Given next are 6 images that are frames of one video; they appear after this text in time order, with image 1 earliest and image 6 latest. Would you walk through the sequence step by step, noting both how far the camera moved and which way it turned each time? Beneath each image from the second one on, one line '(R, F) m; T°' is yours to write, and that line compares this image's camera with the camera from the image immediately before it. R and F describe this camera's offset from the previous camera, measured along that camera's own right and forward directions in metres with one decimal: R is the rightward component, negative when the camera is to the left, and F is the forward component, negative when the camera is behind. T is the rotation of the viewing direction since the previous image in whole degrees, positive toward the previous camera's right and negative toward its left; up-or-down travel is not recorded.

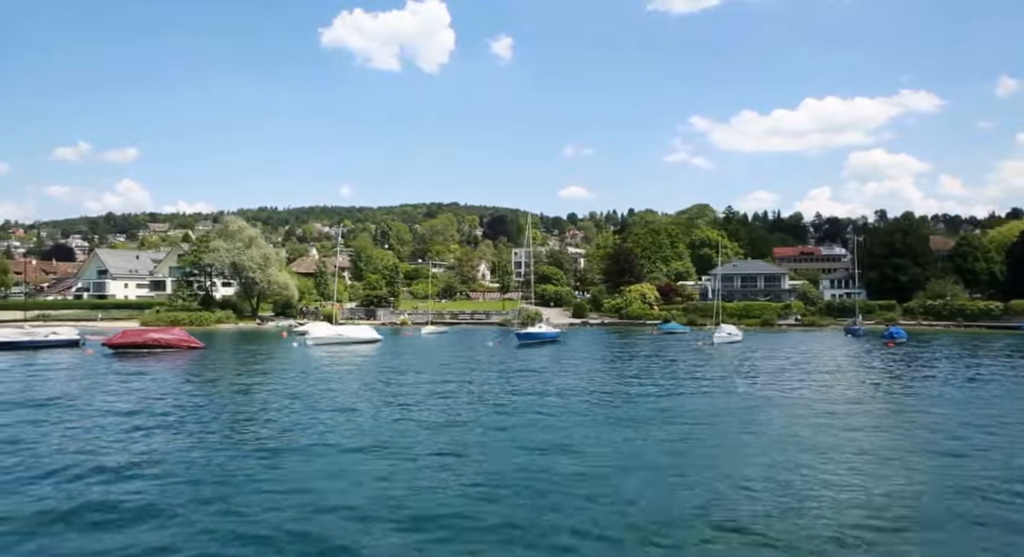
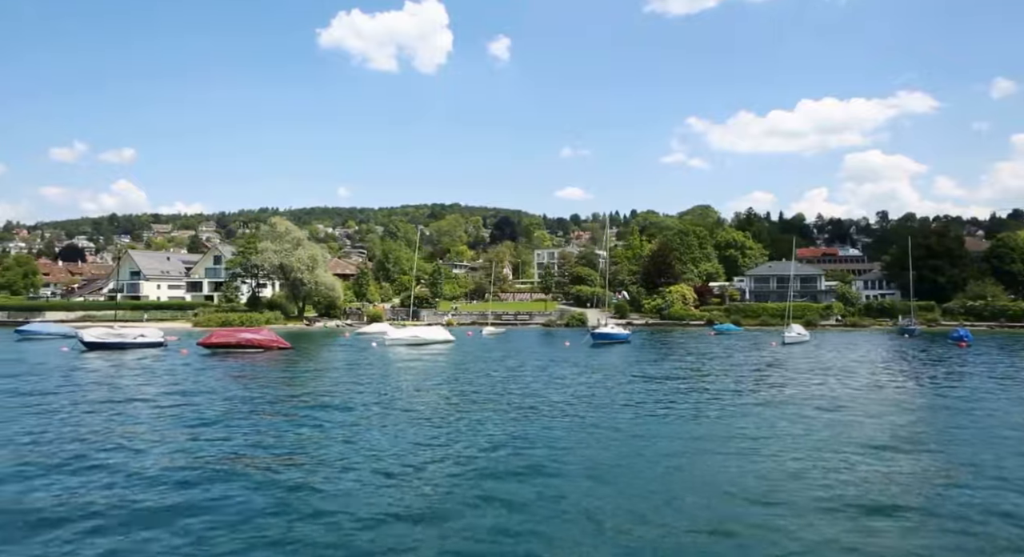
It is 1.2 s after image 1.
(-4.5, -0.8) m; 0°
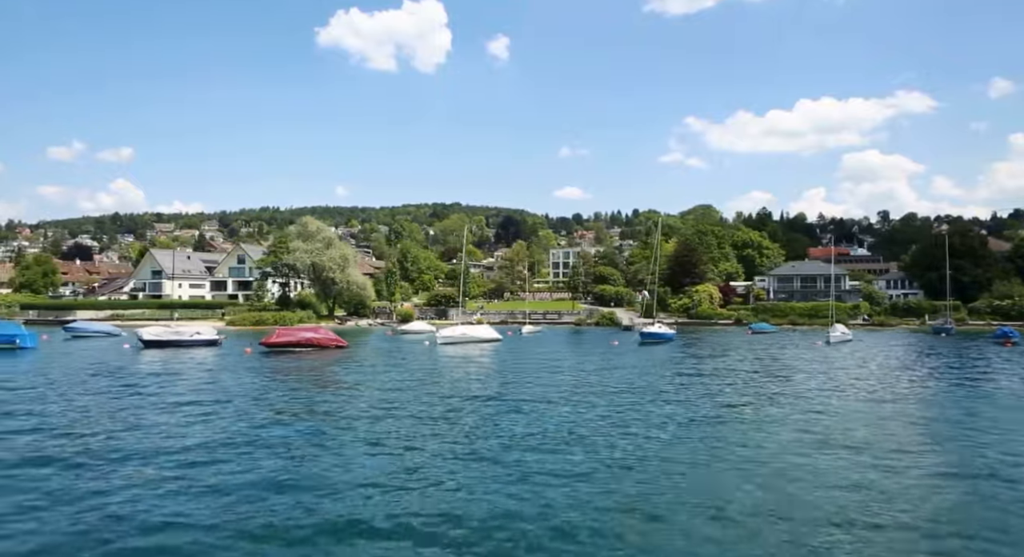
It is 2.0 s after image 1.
(-3.0, -0.5) m; 0°
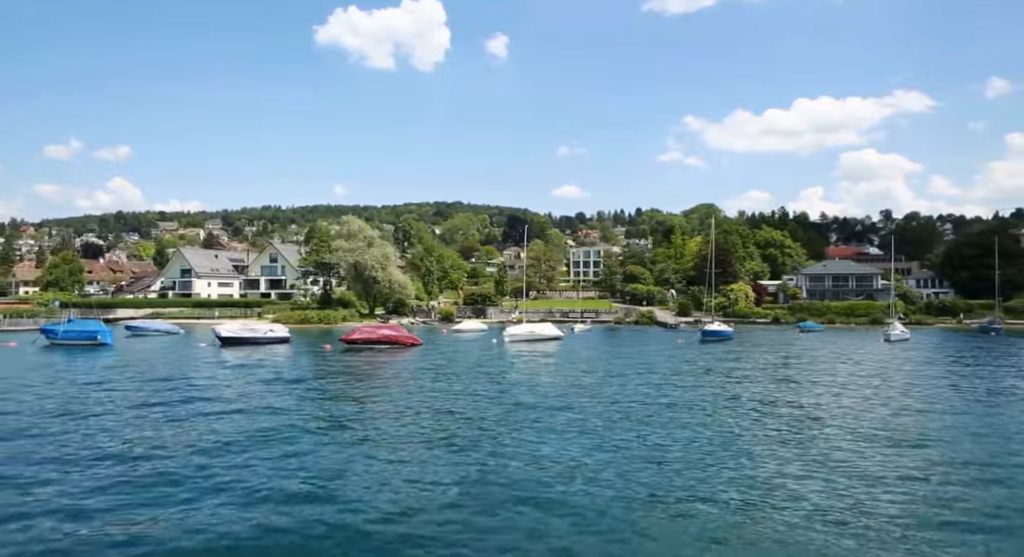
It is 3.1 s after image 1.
(-4.0, -0.7) m; 0°
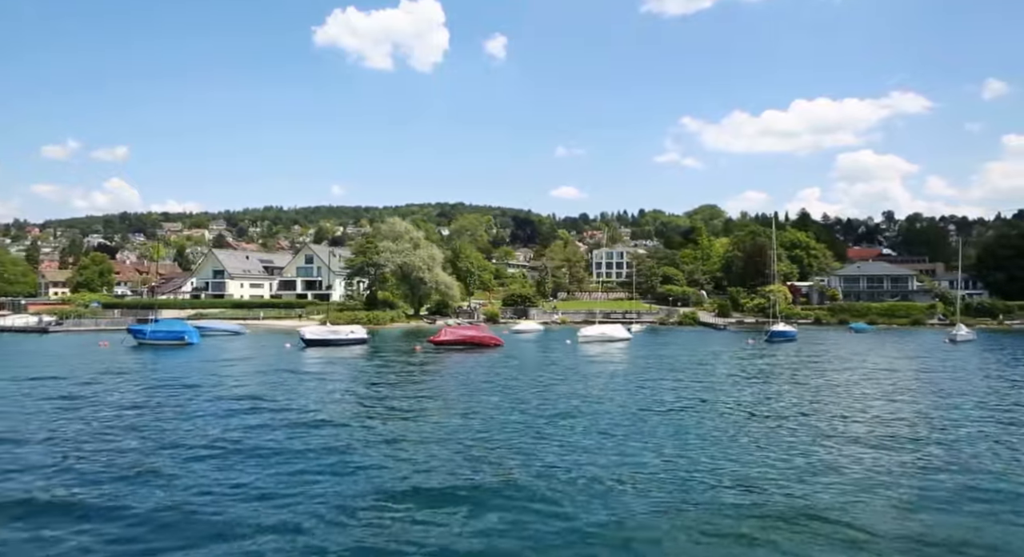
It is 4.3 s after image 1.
(-4.5, -0.8) m; 0°
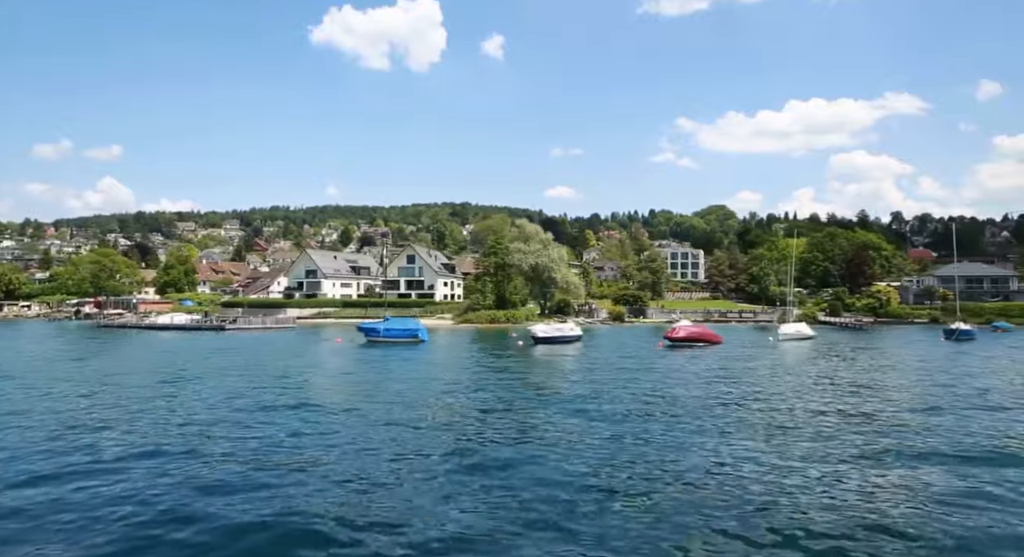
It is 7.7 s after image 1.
(-13.1, -2.3) m; 0°
